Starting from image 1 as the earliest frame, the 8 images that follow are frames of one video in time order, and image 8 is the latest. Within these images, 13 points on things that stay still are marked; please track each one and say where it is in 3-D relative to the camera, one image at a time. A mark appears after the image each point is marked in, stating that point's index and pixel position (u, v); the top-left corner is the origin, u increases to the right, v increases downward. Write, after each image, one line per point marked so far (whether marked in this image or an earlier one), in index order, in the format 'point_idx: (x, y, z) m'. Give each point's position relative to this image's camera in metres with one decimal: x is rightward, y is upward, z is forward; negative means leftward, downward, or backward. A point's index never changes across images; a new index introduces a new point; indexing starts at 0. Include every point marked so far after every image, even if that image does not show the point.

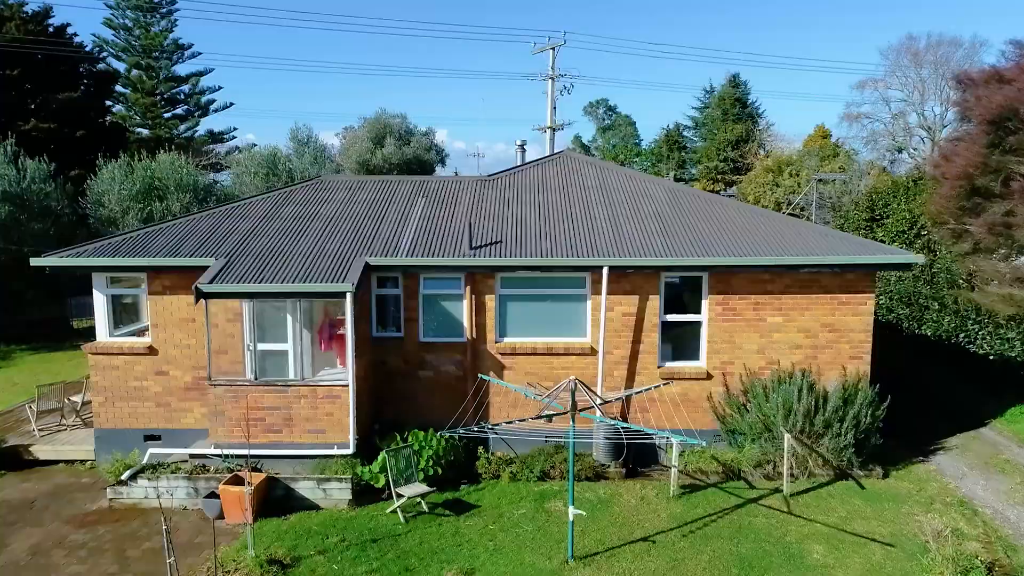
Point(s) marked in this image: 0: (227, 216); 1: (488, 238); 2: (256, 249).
0: (-4.6, +1.1, +11.2) m
1: (-0.3, +0.8, +10.5) m
2: (-3.7, +0.6, +10.2) m
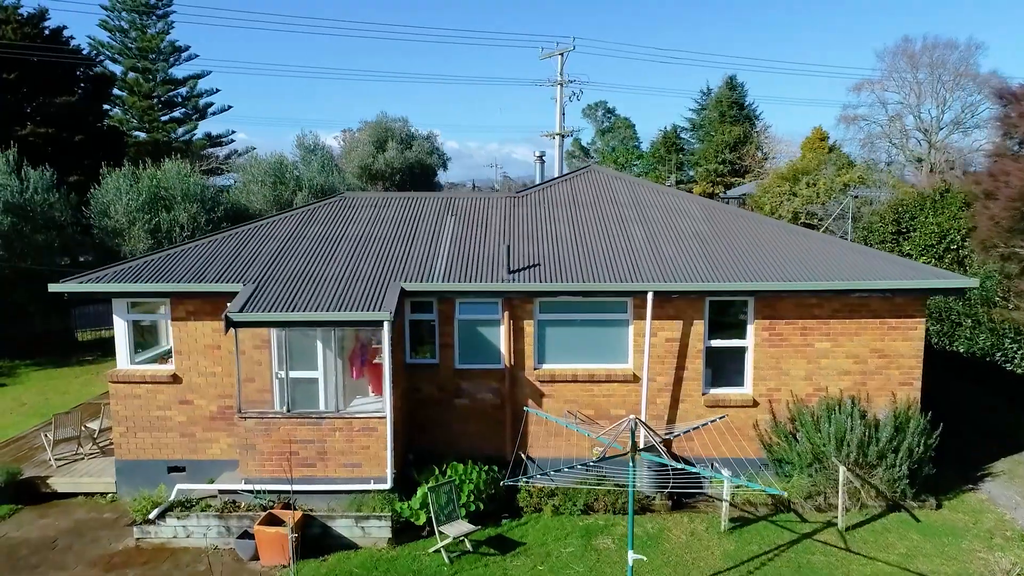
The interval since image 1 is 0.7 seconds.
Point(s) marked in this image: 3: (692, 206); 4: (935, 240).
0: (-4.0, +0.8, +10.8) m
1: (+0.2, +0.4, +10.1) m
2: (-3.1, +0.2, +9.7) m
3: (+3.0, +1.4, +11.9) m
4: (+9.3, +1.1, +15.5) m
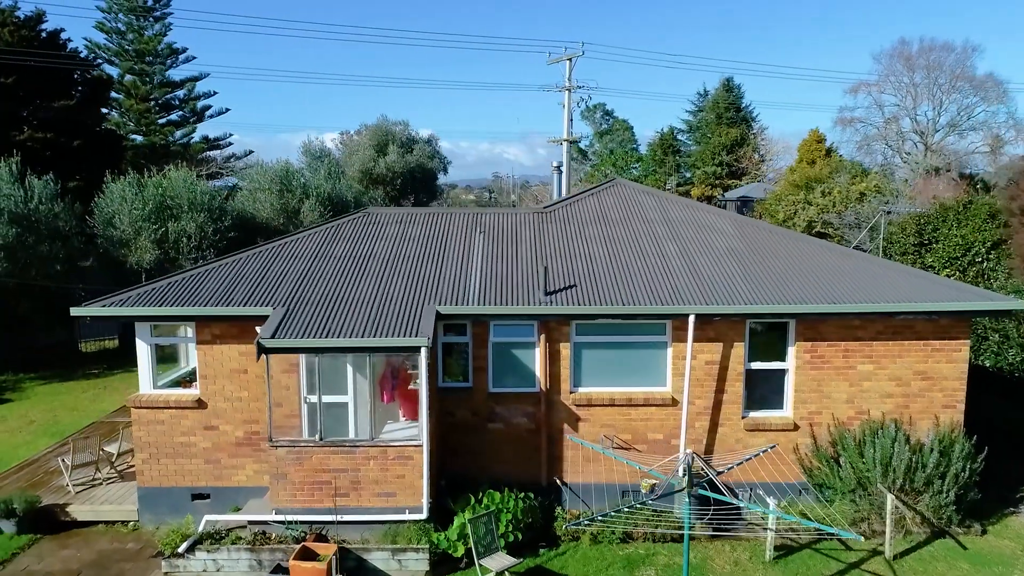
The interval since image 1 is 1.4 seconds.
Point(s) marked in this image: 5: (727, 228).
0: (-3.5, +0.5, +10.5) m
1: (+0.7, +0.1, +9.8) m
2: (-2.6, -0.1, +9.4) m
3: (+3.5, +1.1, +11.7) m
4: (+9.7, +0.8, +15.4) m
5: (+3.5, +1.0, +11.4) m
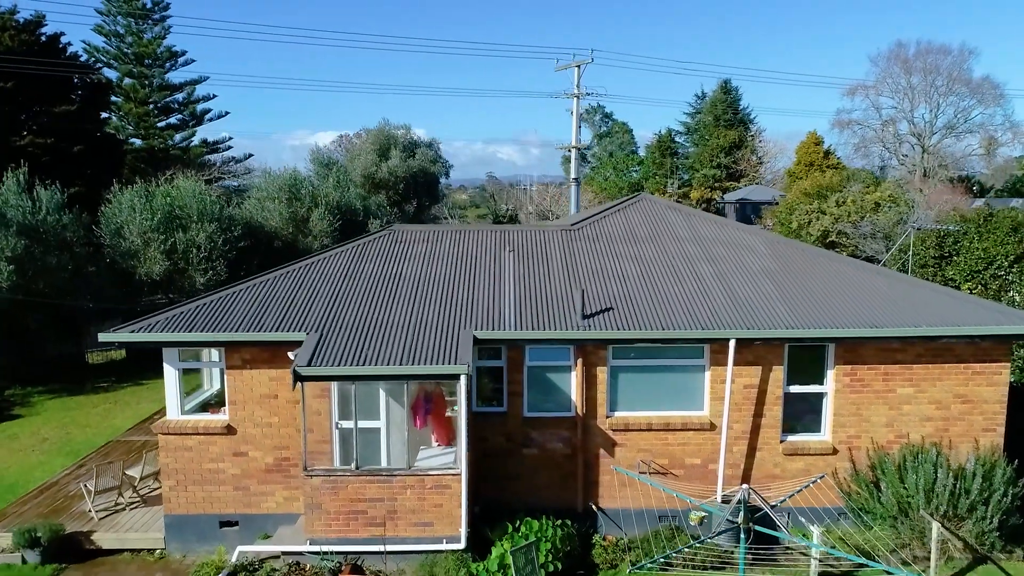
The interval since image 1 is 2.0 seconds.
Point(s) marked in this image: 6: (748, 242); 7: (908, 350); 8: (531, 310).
0: (-3.1, +0.2, +10.3) m
1: (+1.2, -0.2, +9.7) m
2: (-2.2, -0.4, +9.2) m
3: (+4.0, +0.8, +11.5) m
4: (+10.2, +0.5, +15.3) m
5: (+3.9, +0.7, +11.3) m
6: (+3.8, +0.8, +11.5) m
7: (+5.3, -0.8, +9.5) m
8: (+0.2, -0.3, +9.5) m
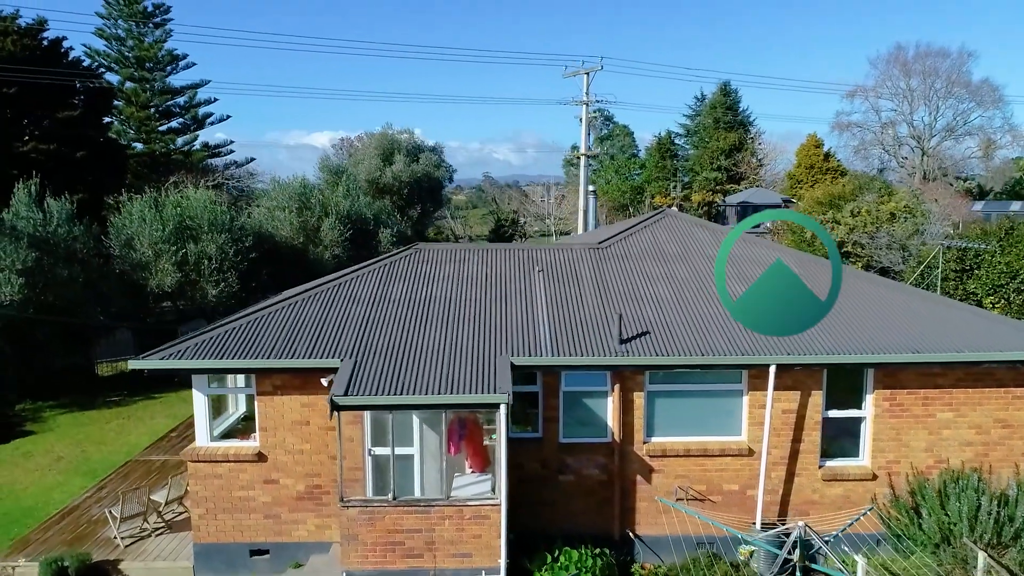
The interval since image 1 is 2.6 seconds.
0: (-2.6, -0.1, +10.2) m
1: (+1.7, -0.5, +9.5) m
2: (-1.7, -0.7, +9.1) m
3: (+4.4, +0.5, +11.4) m
4: (+10.6, +0.2, +15.2) m
5: (+4.4, +0.3, +11.2) m
6: (+4.3, +0.4, +11.4) m
7: (+5.8, -1.2, +9.4) m
8: (+0.7, -0.6, +9.3) m
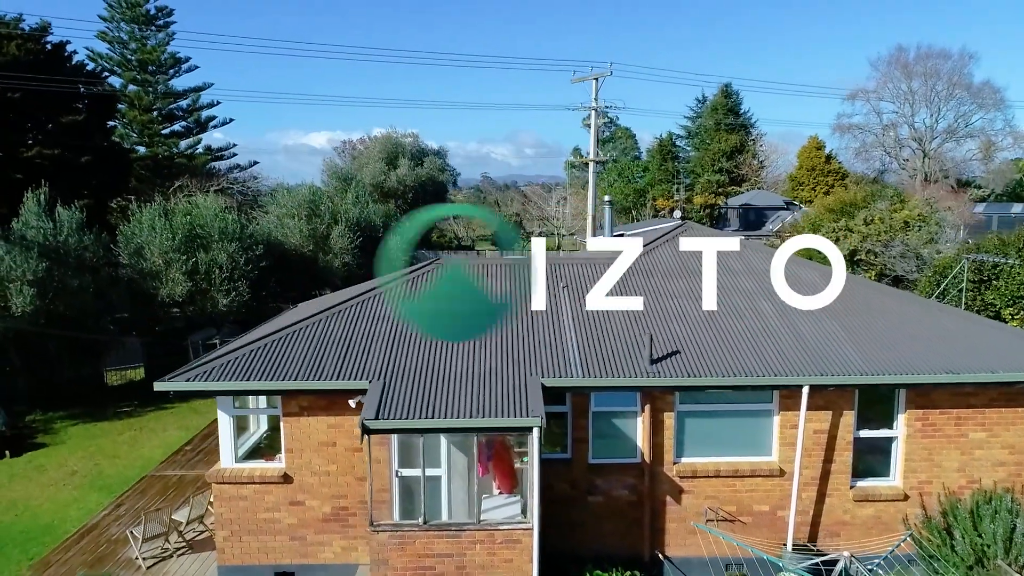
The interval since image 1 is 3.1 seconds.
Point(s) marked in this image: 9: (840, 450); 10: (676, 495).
0: (-2.2, -0.4, +10.0) m
1: (+2.0, -0.8, +9.4) m
2: (-1.3, -1.0, +9.0) m
3: (+4.8, +0.2, +11.3) m
4: (+11.0, -0.1, +15.1) m
5: (+4.8, +0.1, +11.1) m
6: (+4.6, +0.2, +11.3) m
7: (+6.2, -1.4, +9.3) m
8: (+1.1, -0.9, +9.2) m
9: (+4.4, -2.1, +9.4) m
10: (+2.2, -2.7, +9.4) m
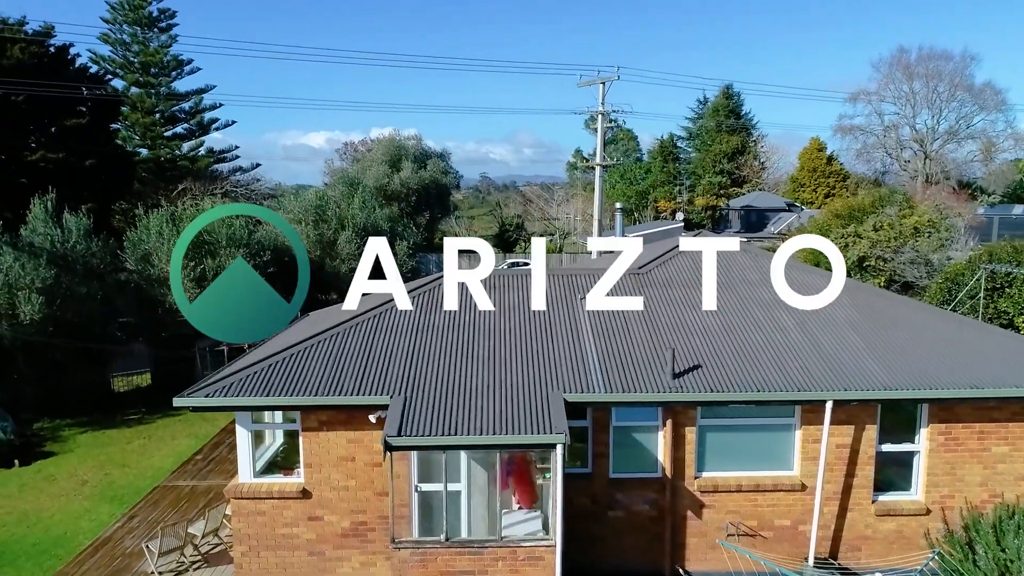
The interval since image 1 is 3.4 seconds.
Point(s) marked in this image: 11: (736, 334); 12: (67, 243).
0: (-2.0, -0.6, +10.0) m
1: (+2.3, -1.0, +9.3) m
2: (-1.0, -1.2, +8.9) m
3: (+5.0, 0.0, +11.2) m
4: (+11.2, -0.3, +15.1) m
5: (+5.0, -0.1, +11.0) m
6: (+4.9, 0.0, +11.2) m
7: (+6.5, -1.6, +9.3) m
8: (+1.4, -1.0, +9.2) m
9: (+4.6, -2.3, +9.3) m
10: (+2.4, -2.9, +9.3) m
11: (+3.2, -0.6, +9.9) m
12: (-11.2, +1.1, +17.8) m
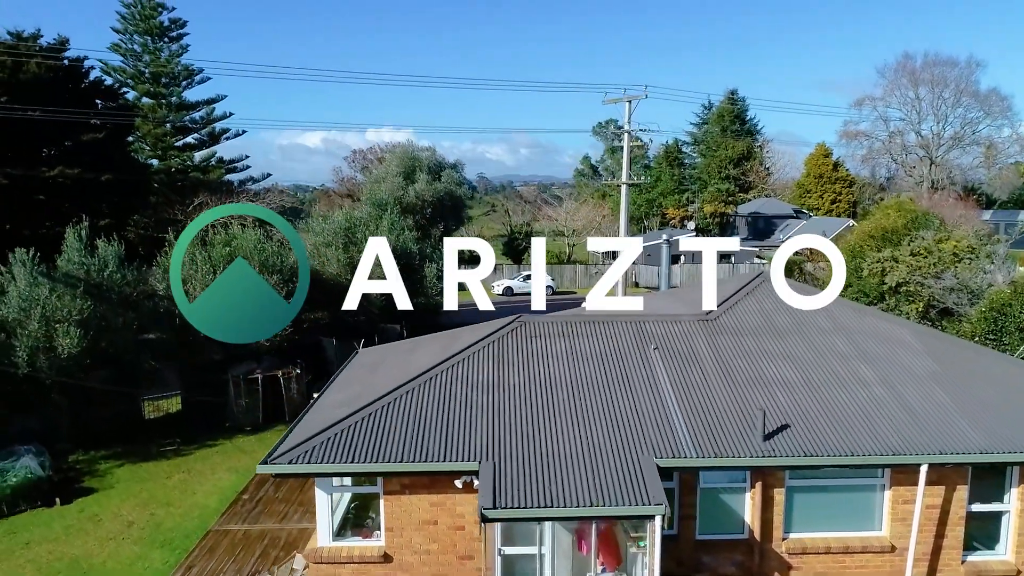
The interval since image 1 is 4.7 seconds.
0: (-0.9, -1.3, +9.8) m
1: (+3.4, -1.7, +9.2) m
2: (0.0, -1.9, +8.7) m
3: (+6.1, -0.7, +11.1) m
4: (+12.3, -1.0, +14.9) m
5: (+6.1, -0.8, +10.8) m
6: (+6.0, -0.7, +11.0) m
7: (+7.5, -2.3, +9.1) m
8: (+2.4, -1.8, +9.0) m
9: (+5.7, -3.1, +9.2) m
10: (+3.5, -3.7, +9.1) m
11: (+4.2, -1.4, +9.8) m
12: (-10.1, +0.3, +17.5) m
